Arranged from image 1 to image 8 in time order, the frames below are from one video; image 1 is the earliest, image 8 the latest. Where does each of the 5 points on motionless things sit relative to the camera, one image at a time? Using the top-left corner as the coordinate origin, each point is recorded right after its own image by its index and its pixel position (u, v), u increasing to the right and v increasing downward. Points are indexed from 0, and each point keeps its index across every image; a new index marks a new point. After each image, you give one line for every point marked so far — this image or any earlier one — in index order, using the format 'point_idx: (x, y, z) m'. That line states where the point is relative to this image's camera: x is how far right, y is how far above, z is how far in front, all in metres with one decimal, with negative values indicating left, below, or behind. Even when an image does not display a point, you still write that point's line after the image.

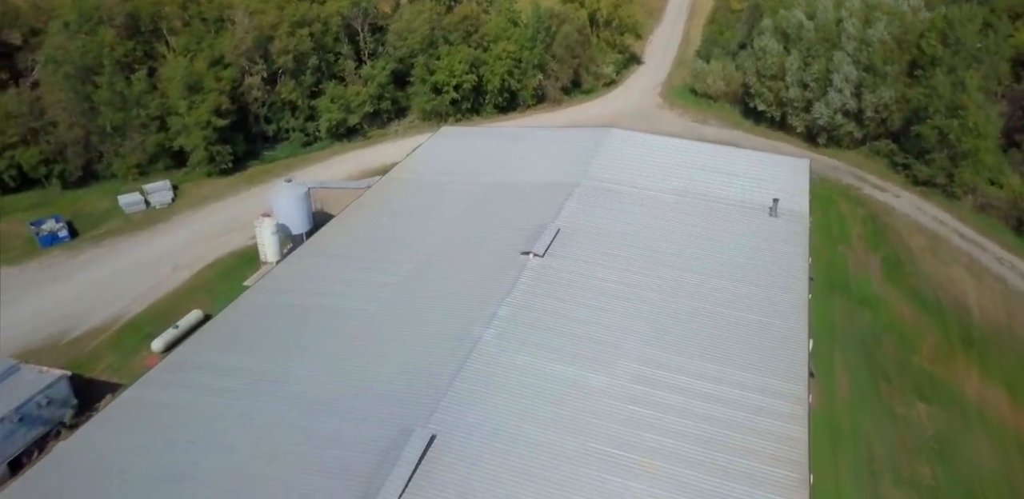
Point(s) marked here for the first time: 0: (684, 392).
0: (+3.1, -2.5, +11.5) m
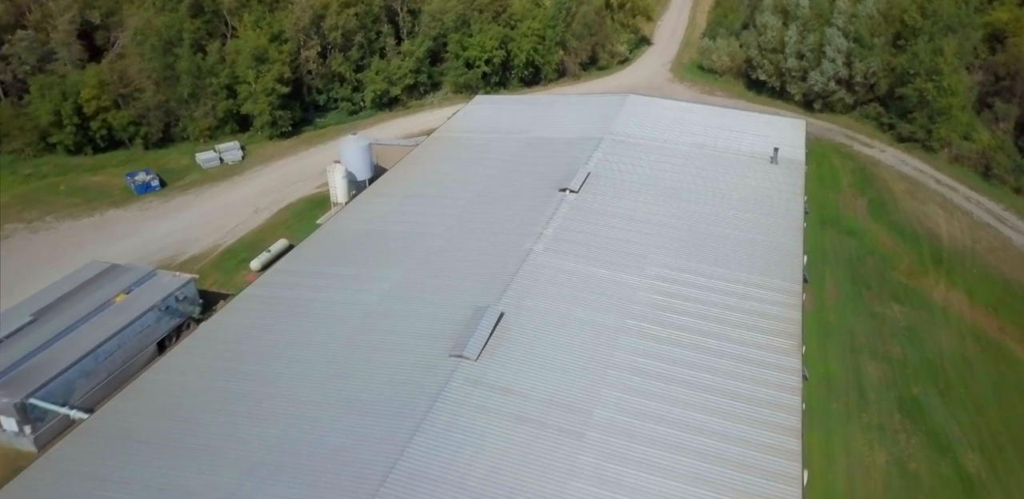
0: (+4.1, -0.8, +14.2) m
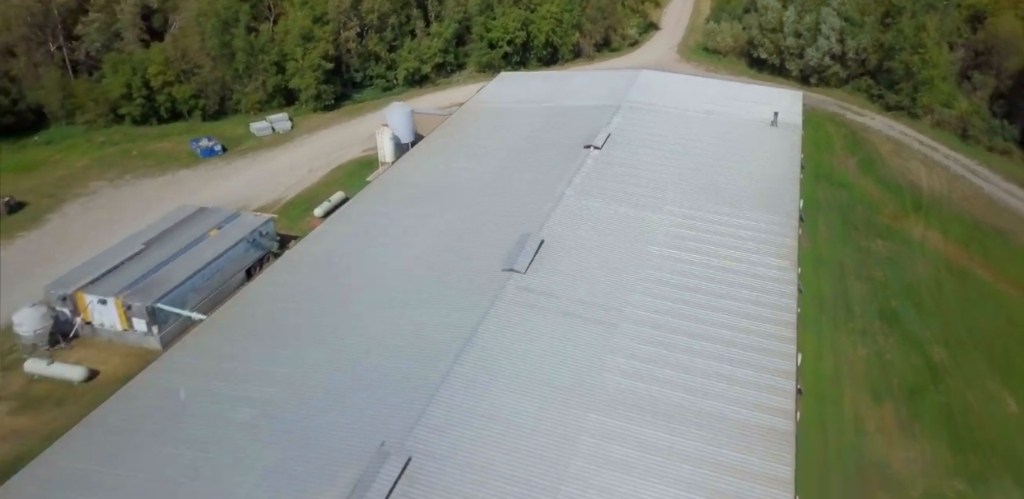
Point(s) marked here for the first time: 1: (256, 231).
0: (+5.1, +0.7, +16.5) m
1: (-6.5, +0.5, +16.5) m
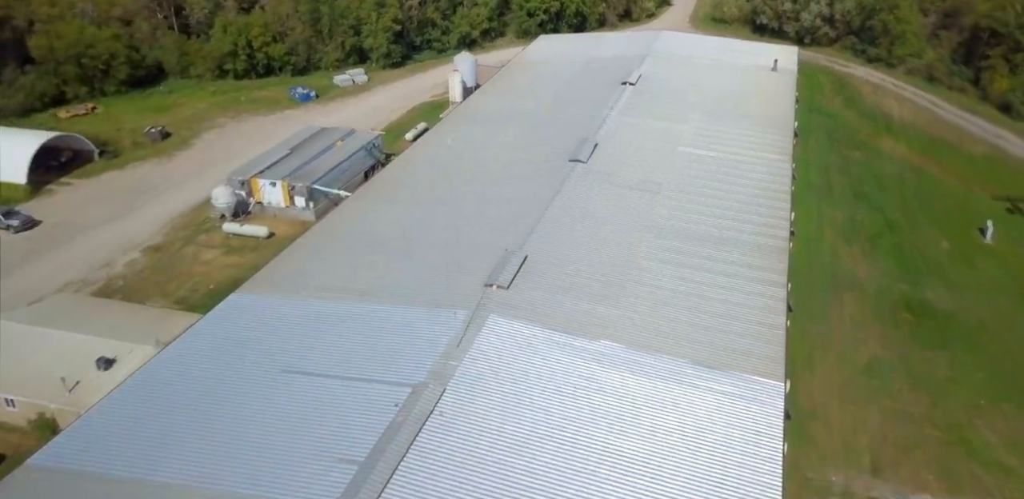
0: (+7.0, +3.8, +21.3) m
1: (-4.6, +3.5, +21.3) m
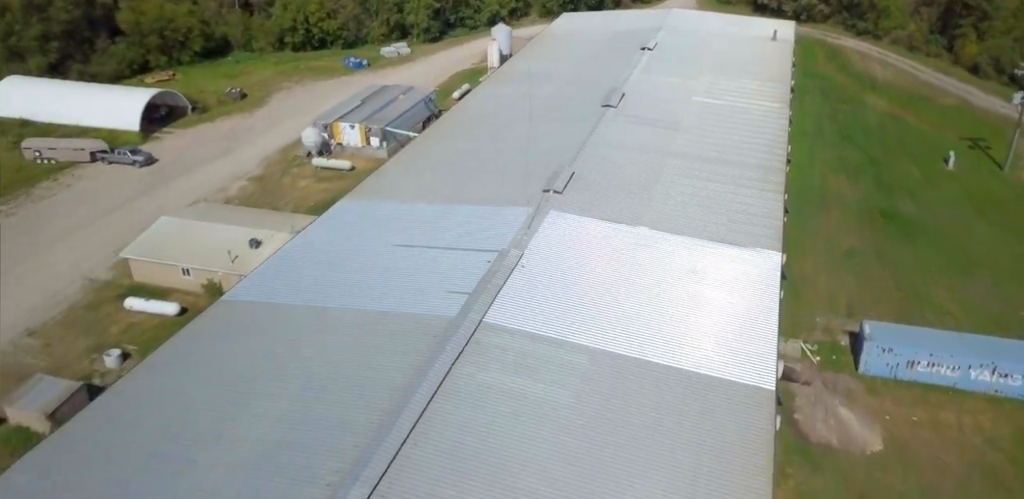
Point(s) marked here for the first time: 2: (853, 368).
0: (+8.4, +6.2, +24.9) m
1: (-3.2, +5.8, +24.9) m
2: (+6.9, -2.4, +13.2) m
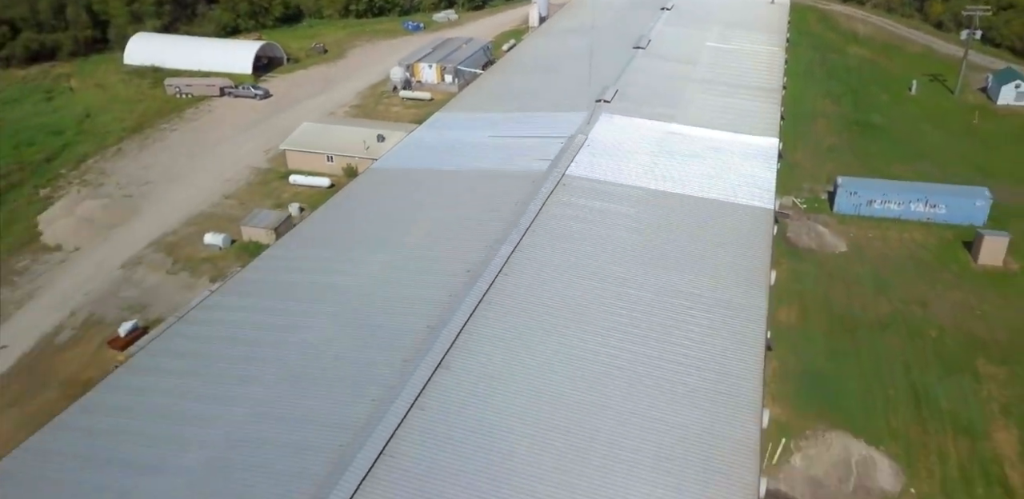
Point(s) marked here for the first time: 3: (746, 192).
0: (+10.3, +9.8, +30.1) m
1: (-1.3, +9.3, +30.1) m
2: (+8.9, +1.1, +18.4) m
3: (+6.1, +1.5, +17.0) m
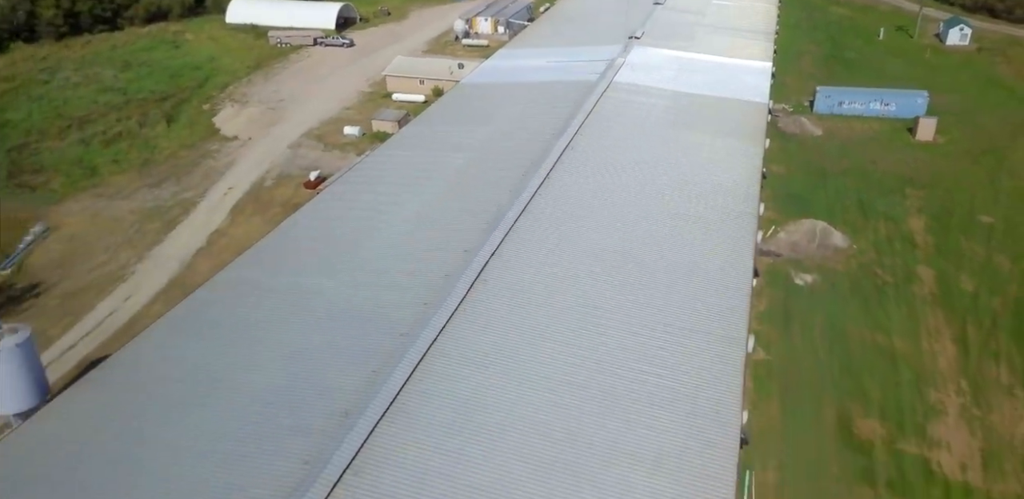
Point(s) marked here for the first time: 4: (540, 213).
0: (+12.3, +13.9, +35.9) m
1: (+0.7, +13.3, +35.9) m
2: (+11.0, +5.1, +24.3) m
3: (+8.2, +5.5, +22.9) m
4: (+0.5, +0.7, +12.6) m
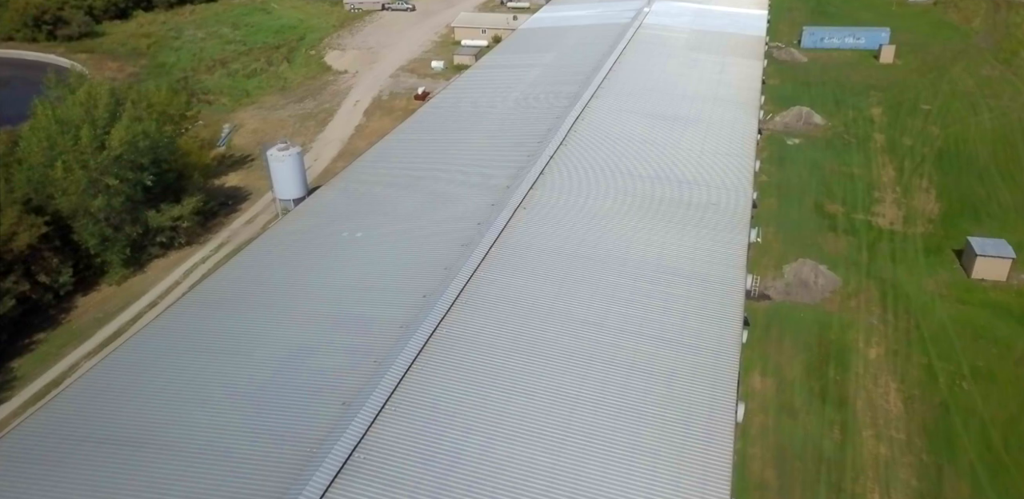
0: (+14.4, +18.2, +42.0) m
1: (+2.8, +17.5, +42.0) m
2: (+13.2, +9.4, +30.4) m
3: (+10.5, +9.7, +29.0) m
4: (+2.9, +4.7, +18.7) m
